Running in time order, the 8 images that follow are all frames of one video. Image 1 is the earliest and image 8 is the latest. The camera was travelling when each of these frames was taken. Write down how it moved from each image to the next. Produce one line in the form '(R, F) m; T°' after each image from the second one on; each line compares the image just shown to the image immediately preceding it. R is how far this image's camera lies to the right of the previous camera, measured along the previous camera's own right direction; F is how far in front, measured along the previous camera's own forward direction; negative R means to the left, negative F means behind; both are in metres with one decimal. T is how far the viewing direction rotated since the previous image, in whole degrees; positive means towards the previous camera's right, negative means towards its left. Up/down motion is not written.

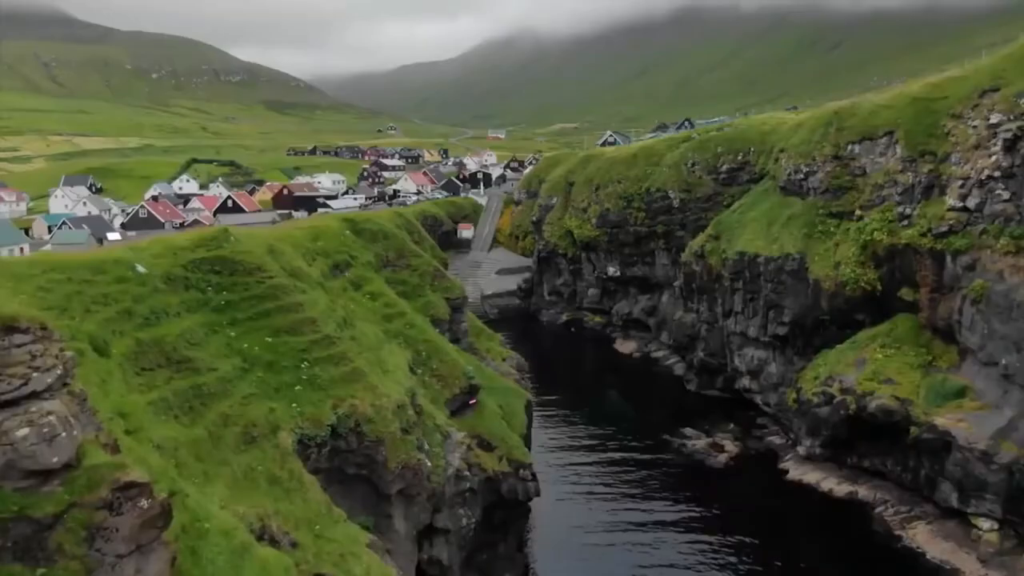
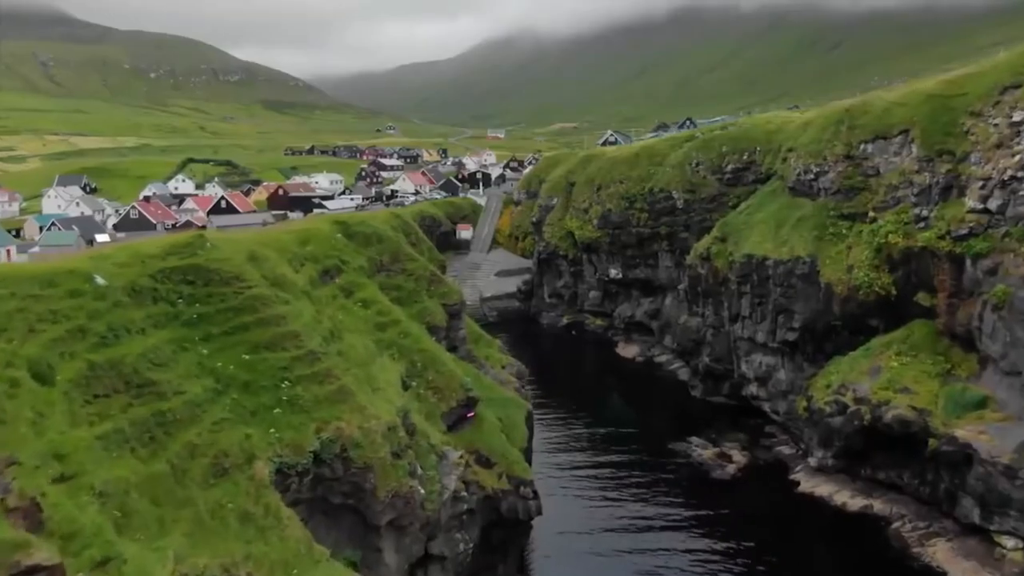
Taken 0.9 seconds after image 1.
(0.0, +2.6) m; 0°
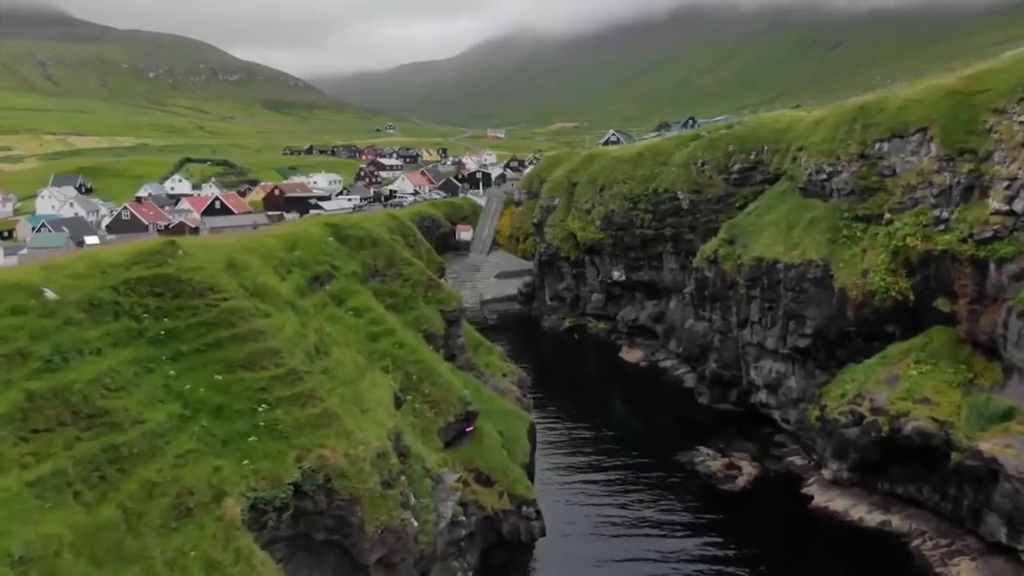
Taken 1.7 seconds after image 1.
(-0.1, +2.6) m; 0°
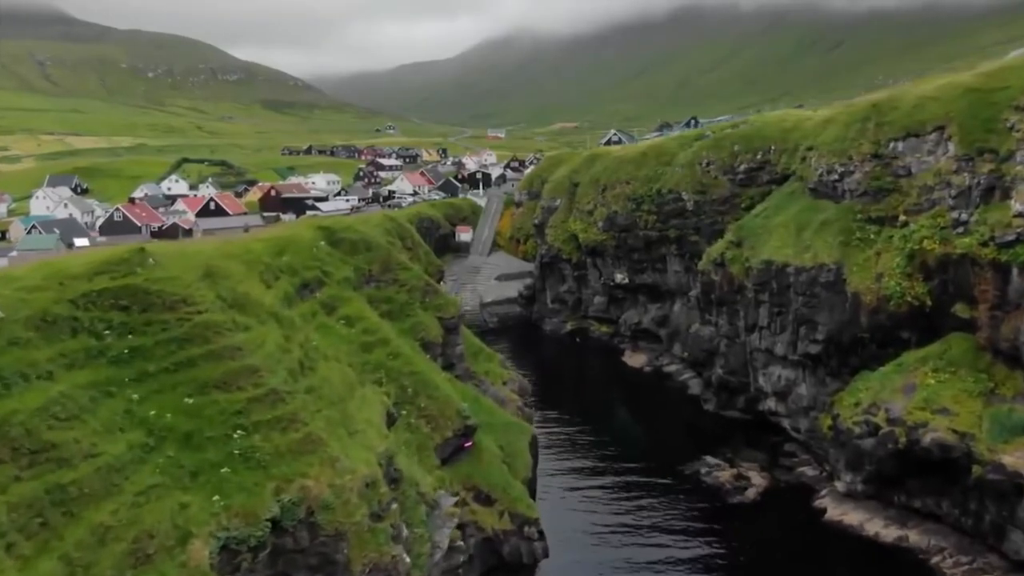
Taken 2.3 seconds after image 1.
(0.0, +2.3) m; 0°
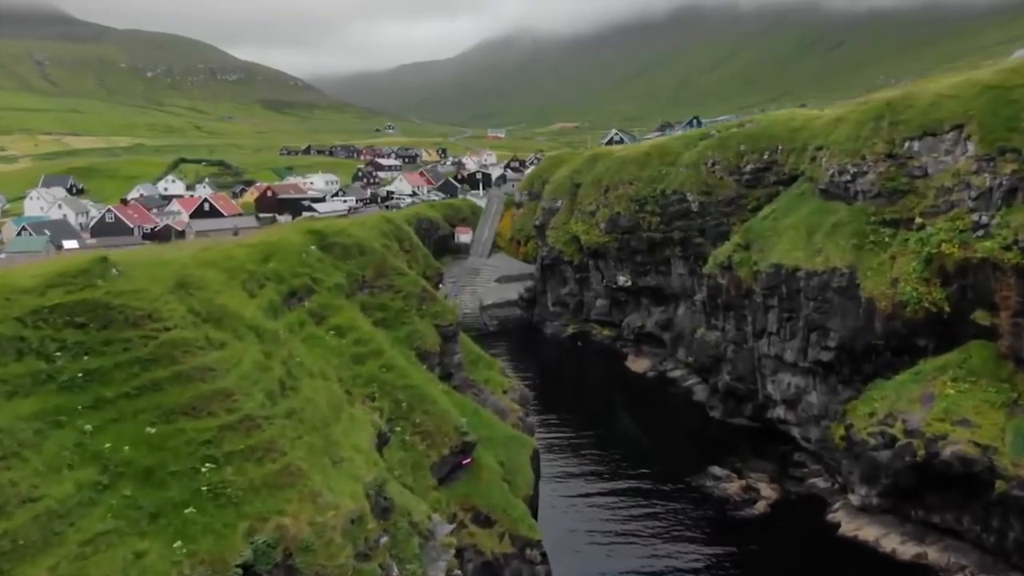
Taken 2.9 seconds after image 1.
(0.0, +2.3) m; 0°
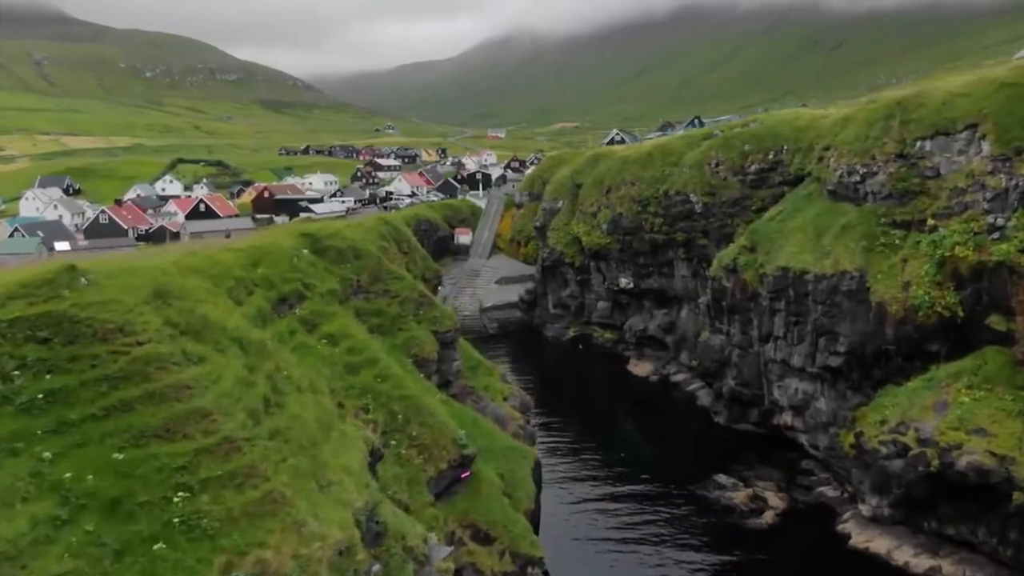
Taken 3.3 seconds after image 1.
(0.0, +1.6) m; 0°
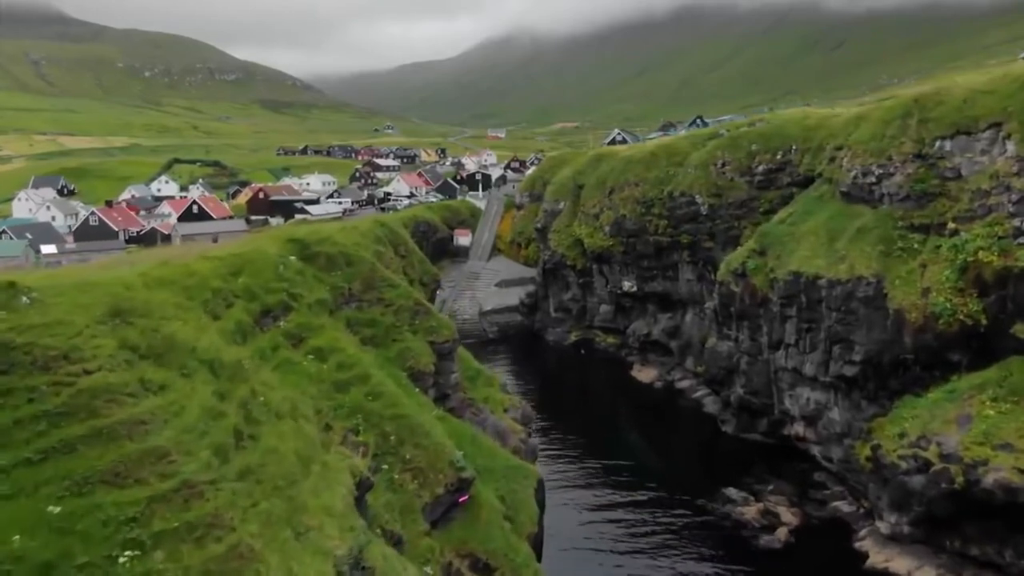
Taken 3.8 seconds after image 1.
(-0.1, +2.6) m; 0°
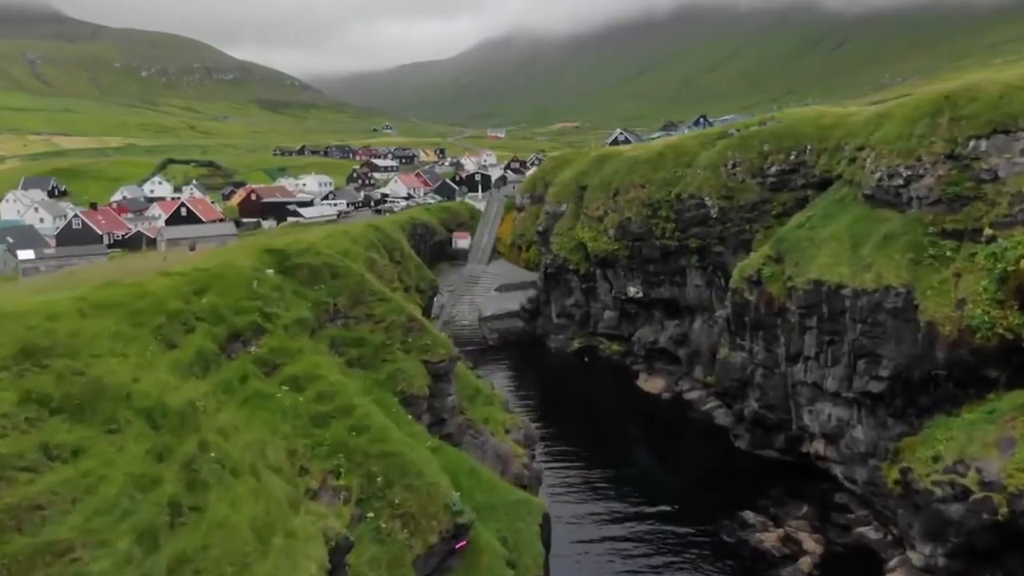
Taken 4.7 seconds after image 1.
(-0.1, +4.0) m; 0°
